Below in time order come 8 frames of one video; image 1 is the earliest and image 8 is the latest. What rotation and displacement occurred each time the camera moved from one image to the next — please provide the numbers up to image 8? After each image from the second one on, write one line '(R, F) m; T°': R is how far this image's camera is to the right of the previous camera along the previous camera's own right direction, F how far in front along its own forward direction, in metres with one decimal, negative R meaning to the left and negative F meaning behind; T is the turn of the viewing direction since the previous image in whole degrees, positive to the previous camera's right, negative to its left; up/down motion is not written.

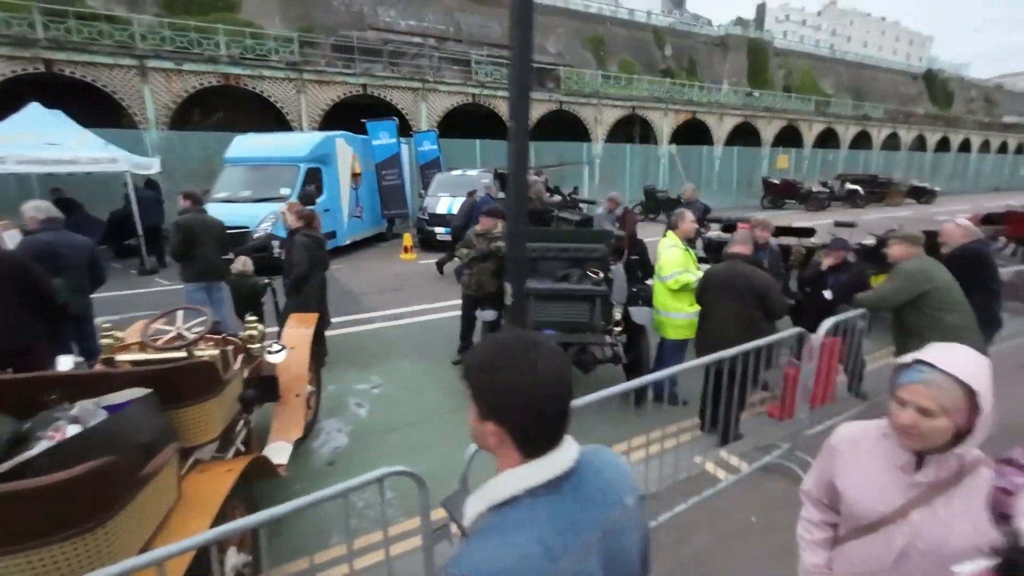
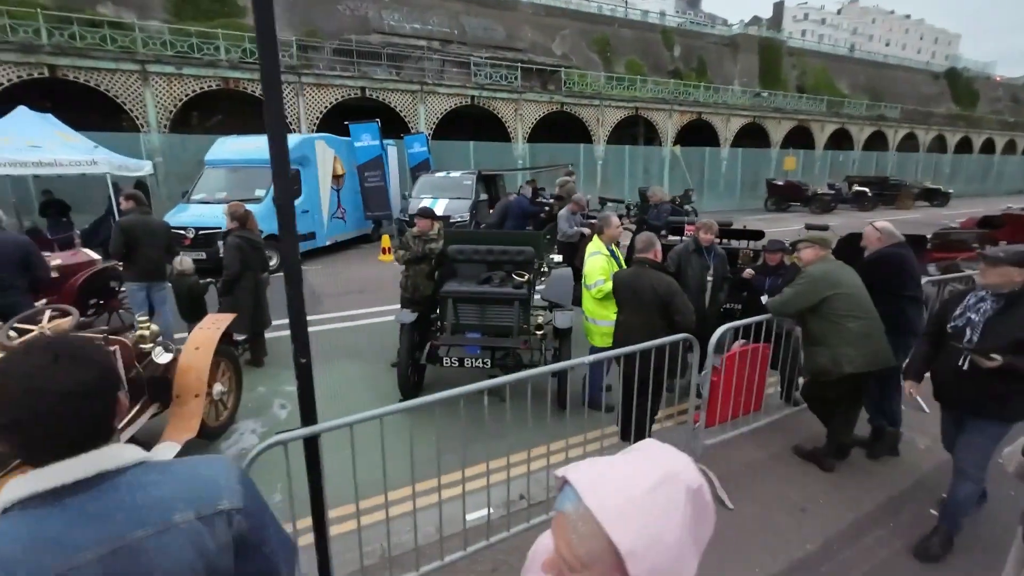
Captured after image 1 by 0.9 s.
(+1.0, +0.1) m; -2°
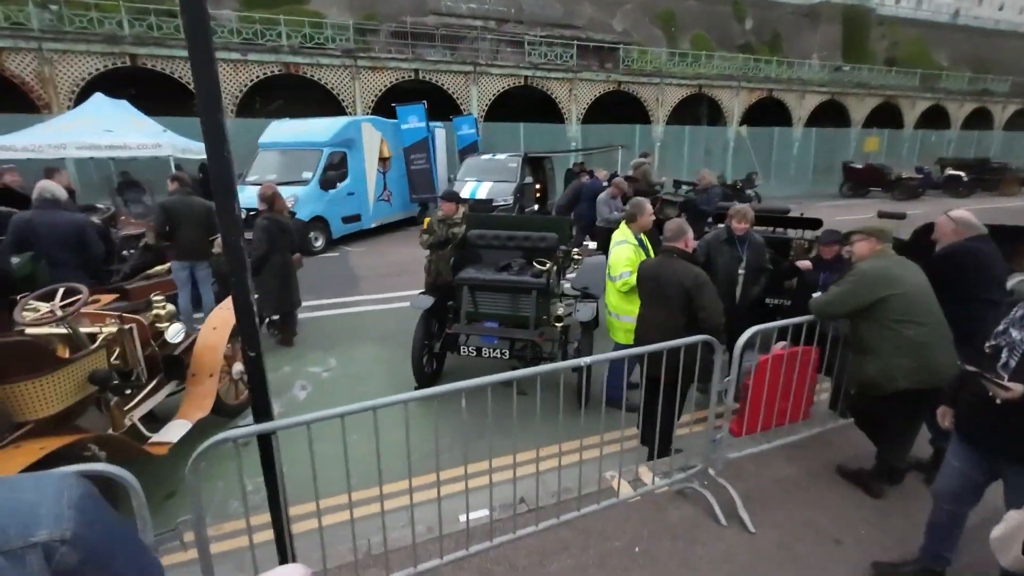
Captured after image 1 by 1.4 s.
(+0.4, +0.3) m; -6°
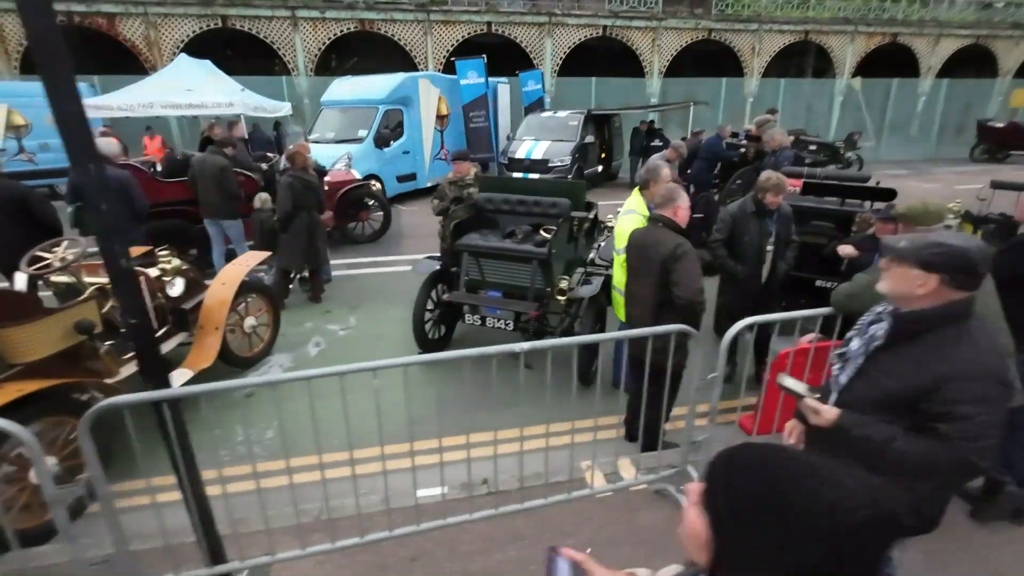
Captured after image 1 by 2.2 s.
(+0.7, +0.3) m; -9°
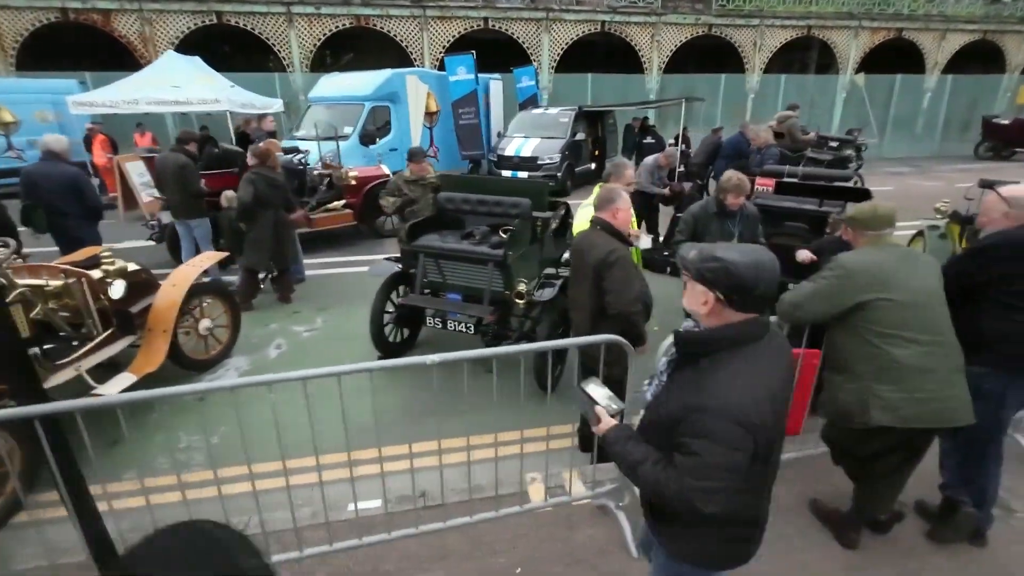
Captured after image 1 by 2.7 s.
(+0.4, +0.1) m; -1°
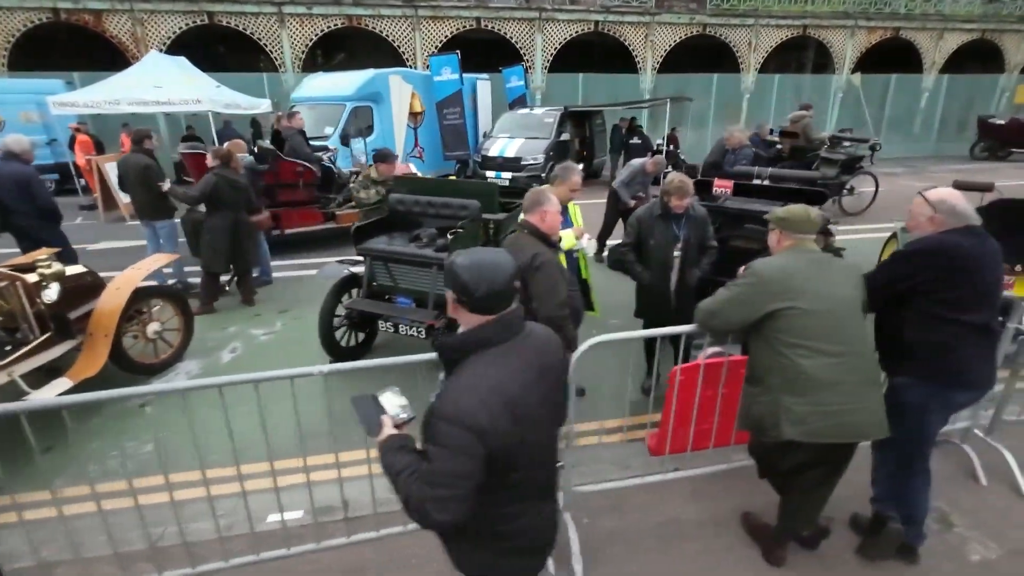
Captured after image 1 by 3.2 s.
(+0.5, +0.1) m; 0°
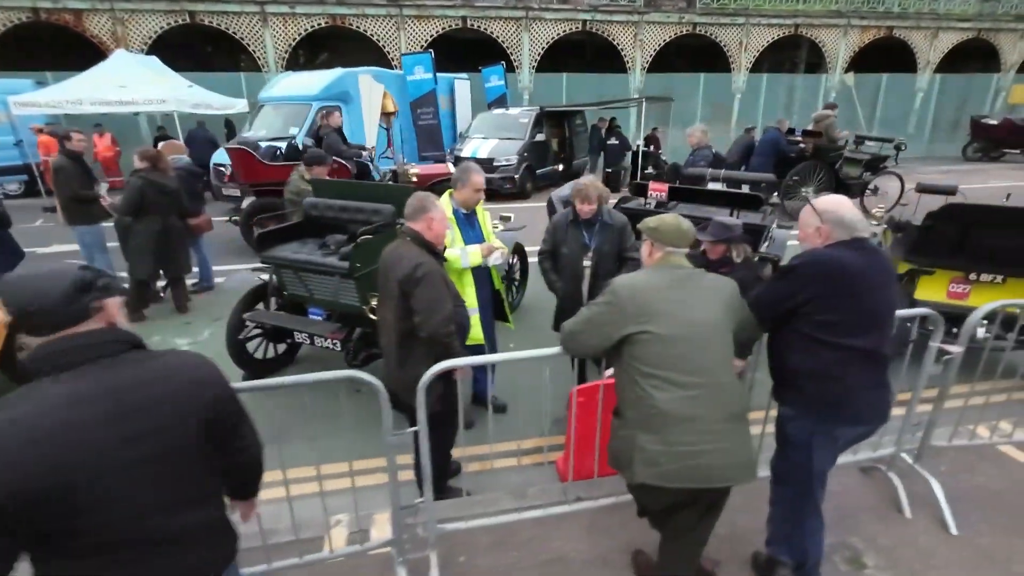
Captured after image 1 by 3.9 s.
(+0.7, +0.3) m; 0°
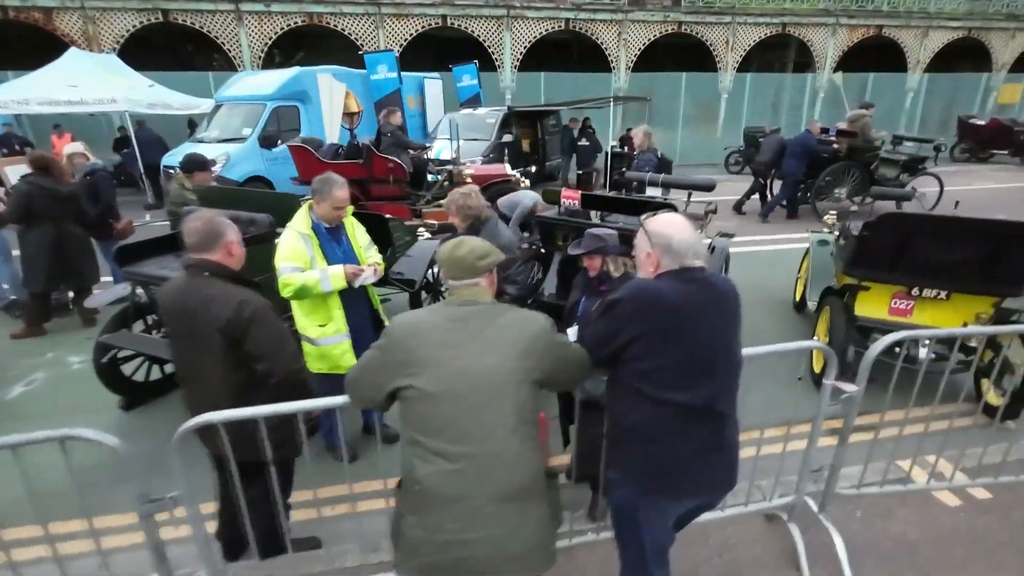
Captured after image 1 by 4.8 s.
(+0.8, +0.4) m; 0°
